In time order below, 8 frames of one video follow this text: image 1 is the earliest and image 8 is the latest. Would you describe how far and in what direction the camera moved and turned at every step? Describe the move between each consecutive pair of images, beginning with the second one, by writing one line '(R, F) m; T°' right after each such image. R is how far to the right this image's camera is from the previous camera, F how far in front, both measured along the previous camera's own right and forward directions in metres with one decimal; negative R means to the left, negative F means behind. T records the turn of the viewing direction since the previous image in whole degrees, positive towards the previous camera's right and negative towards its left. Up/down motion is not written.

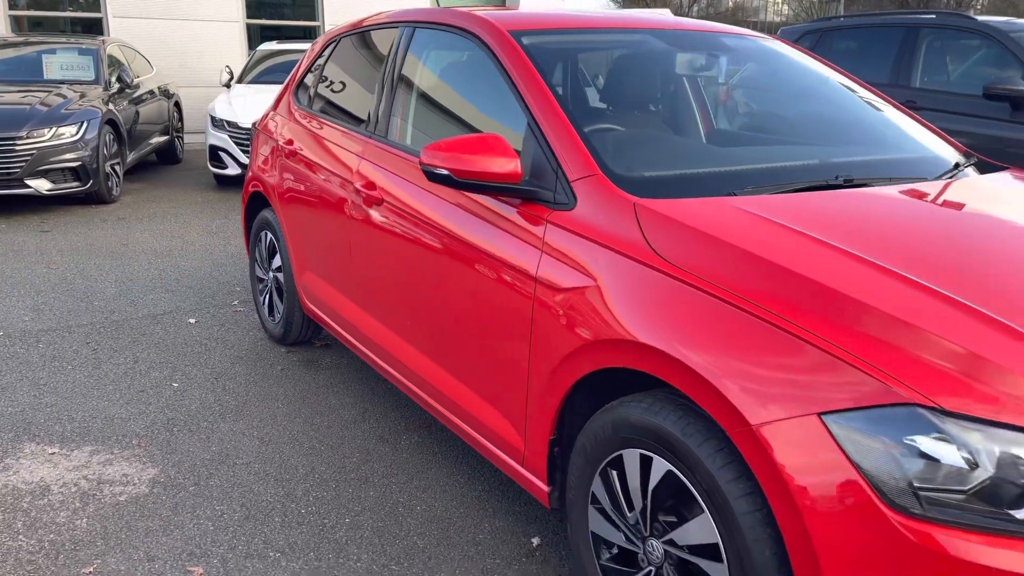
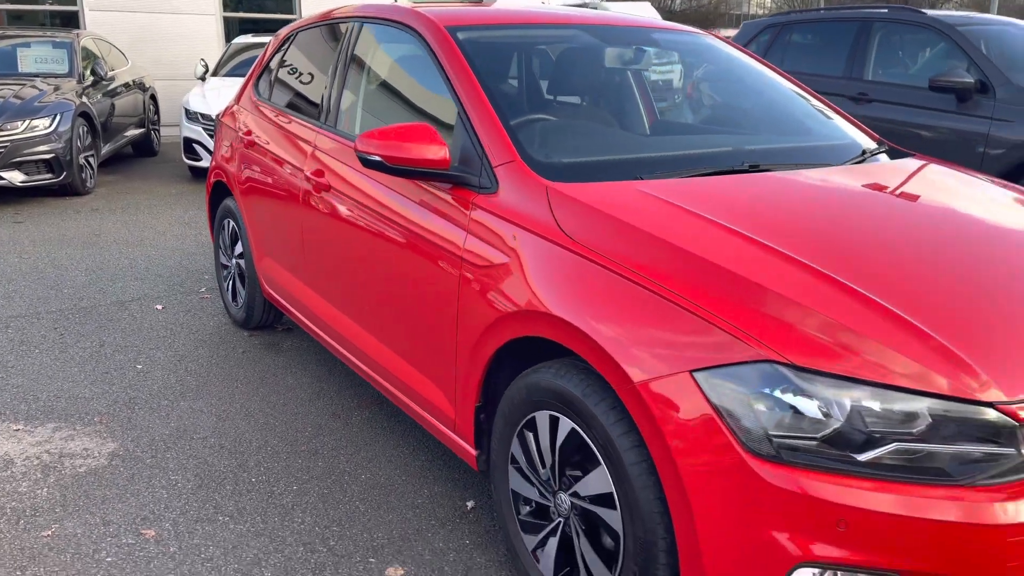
(+0.2, -0.2) m; +1°
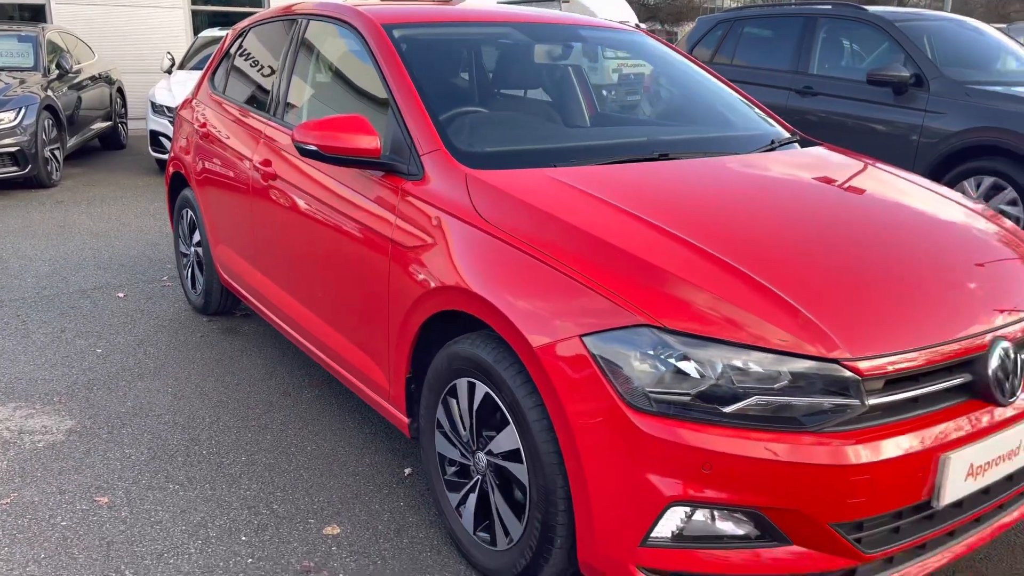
(+0.2, -0.2) m; +1°
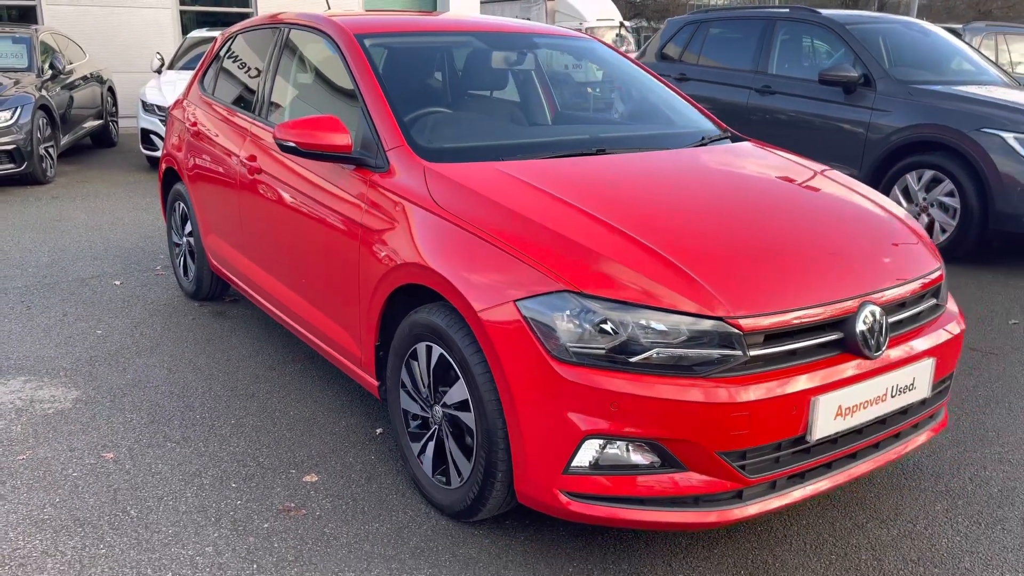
(+0.1, -0.4) m; +1°
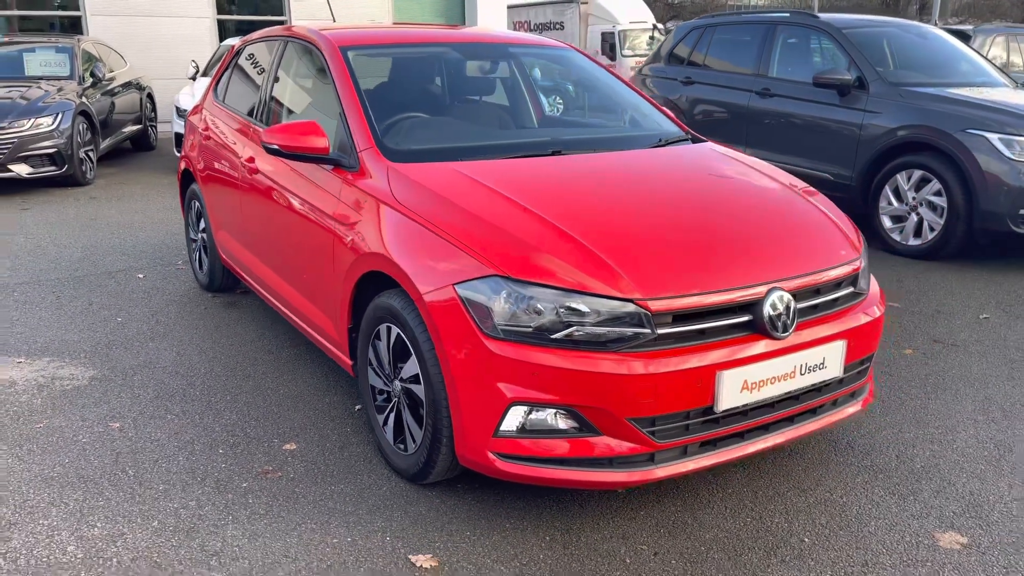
(+0.3, -0.3) m; -3°
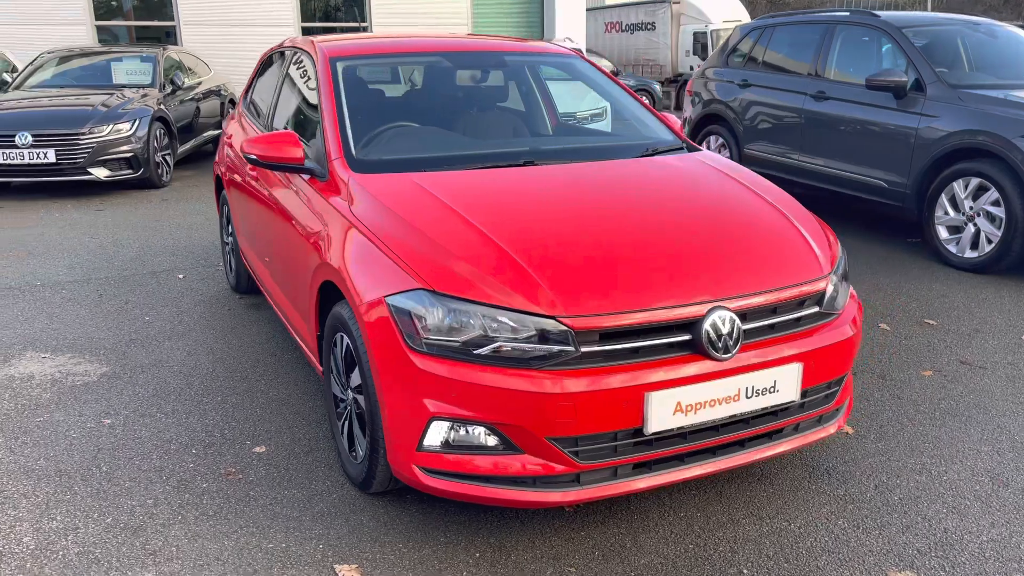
(+0.5, +0.1) m; -7°
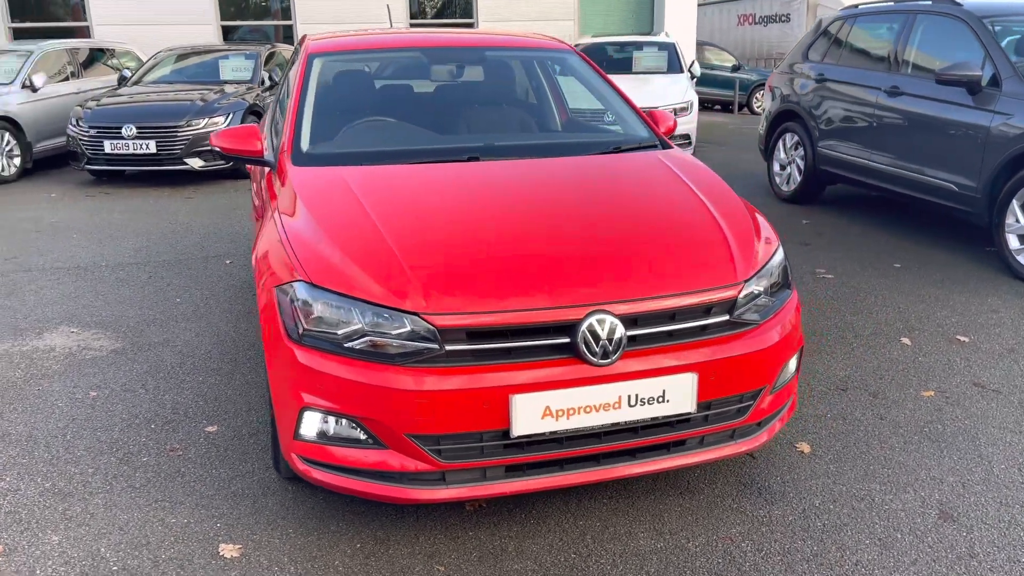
(+0.8, +0.1) m; -9°
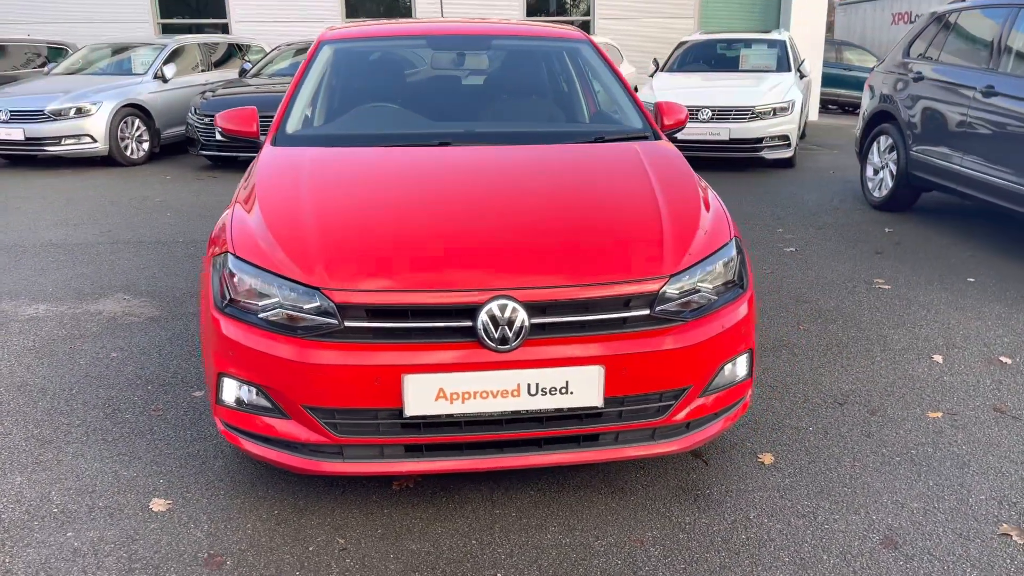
(+0.7, +0.1) m; -9°
